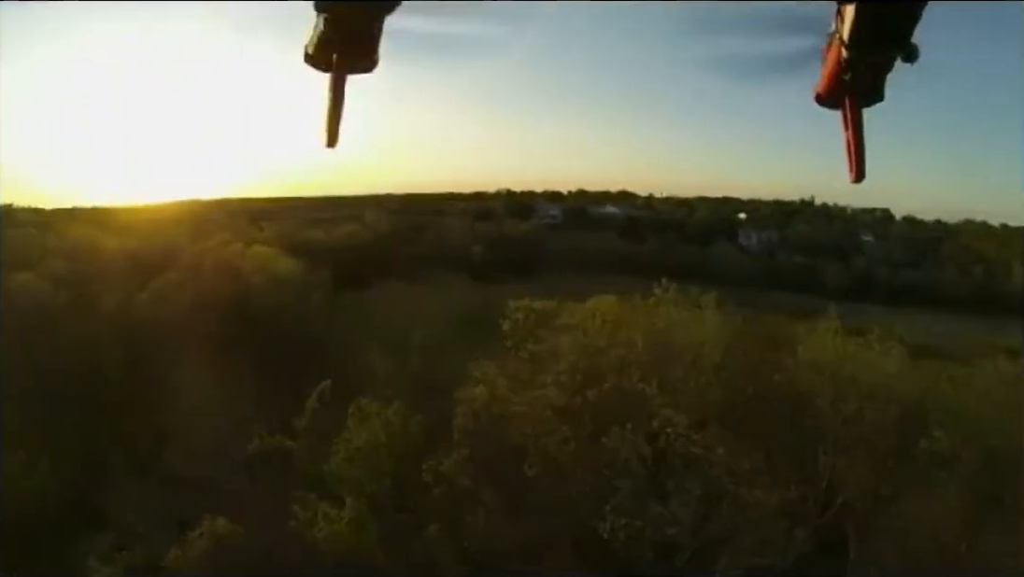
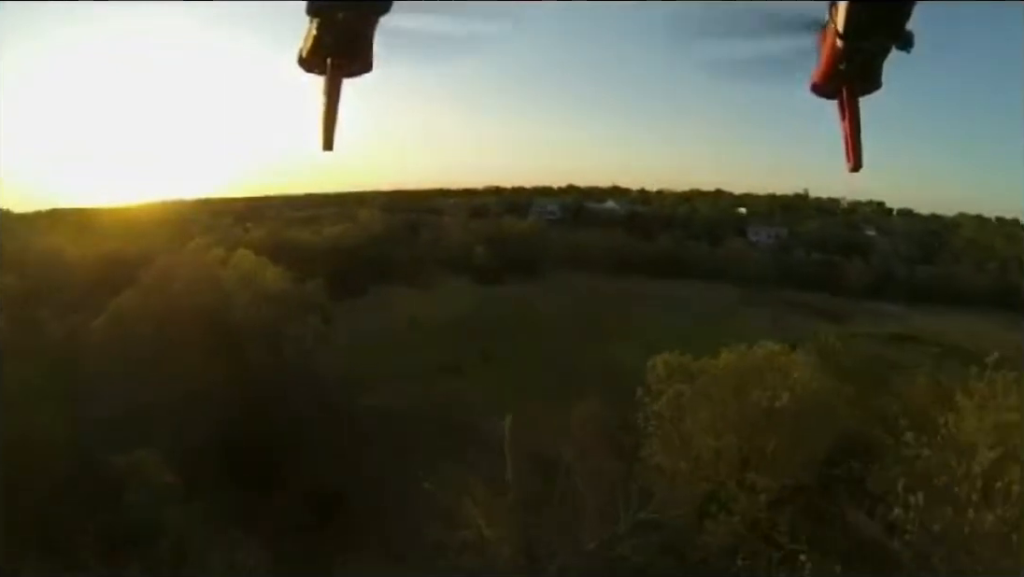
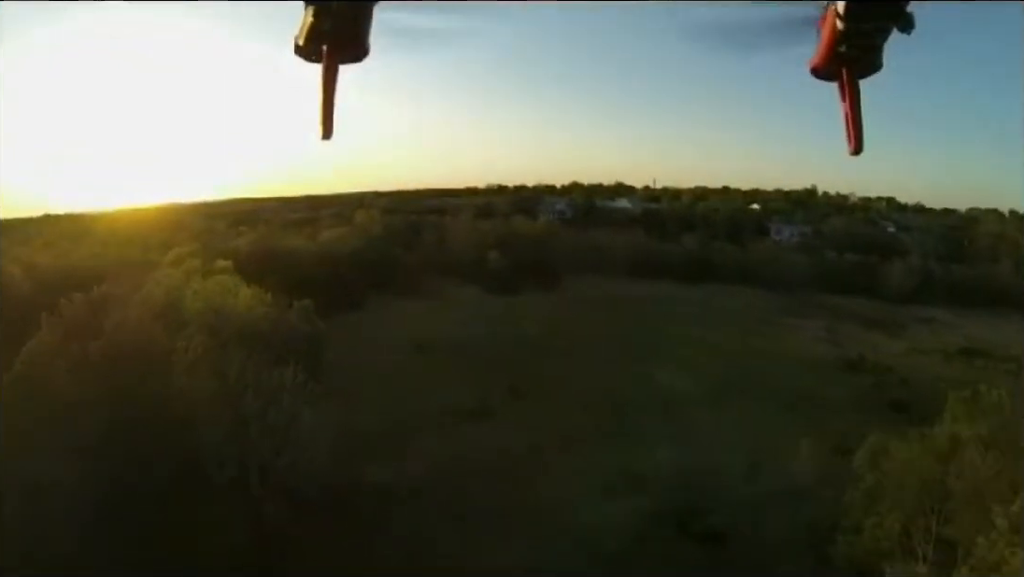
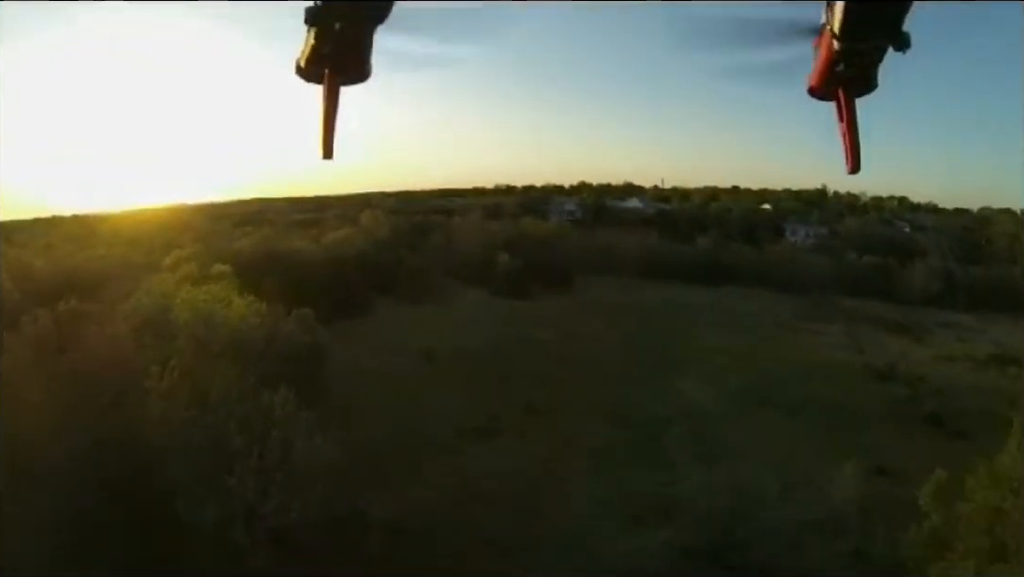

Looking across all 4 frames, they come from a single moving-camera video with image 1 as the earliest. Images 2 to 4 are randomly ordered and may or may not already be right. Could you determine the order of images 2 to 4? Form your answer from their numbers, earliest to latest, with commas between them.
2, 3, 4
